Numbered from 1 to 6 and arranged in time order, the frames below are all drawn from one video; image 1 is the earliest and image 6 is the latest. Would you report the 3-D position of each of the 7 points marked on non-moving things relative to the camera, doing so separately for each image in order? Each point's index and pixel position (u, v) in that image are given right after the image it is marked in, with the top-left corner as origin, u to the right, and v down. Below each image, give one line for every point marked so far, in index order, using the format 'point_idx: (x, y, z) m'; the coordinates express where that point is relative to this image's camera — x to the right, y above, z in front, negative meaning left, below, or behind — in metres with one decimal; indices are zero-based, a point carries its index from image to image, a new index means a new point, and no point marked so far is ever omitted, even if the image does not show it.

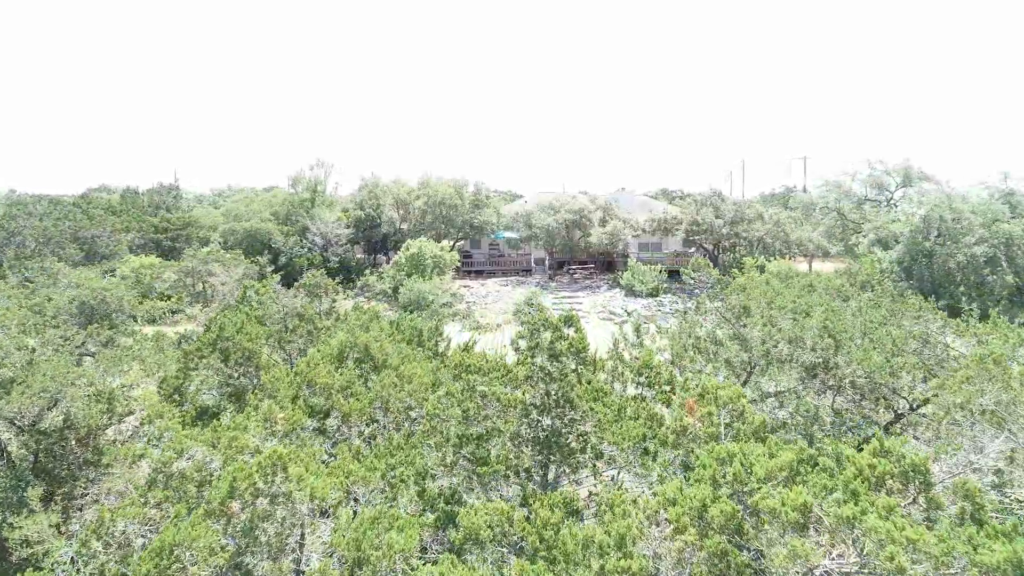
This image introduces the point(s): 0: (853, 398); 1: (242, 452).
0: (+5.9, -1.9, +7.7) m
1: (-3.6, -2.2, +5.9) m
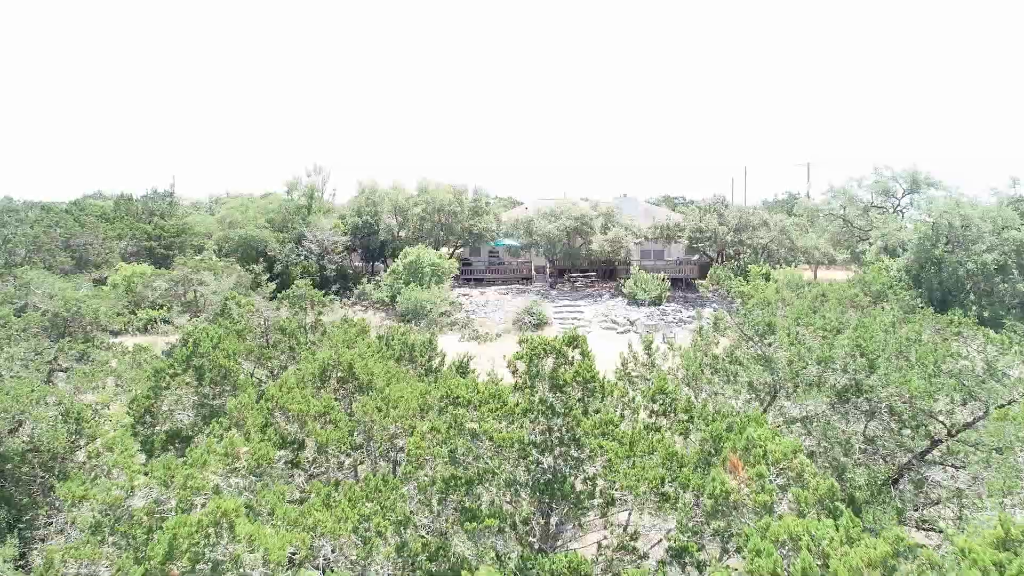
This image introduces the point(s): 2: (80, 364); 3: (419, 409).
0: (+5.9, -2.1, +7.0) m
1: (-3.7, -2.4, +5.2) m
2: (-11.7, -2.1, +12.0) m
3: (-1.4, -1.9, +6.8) m
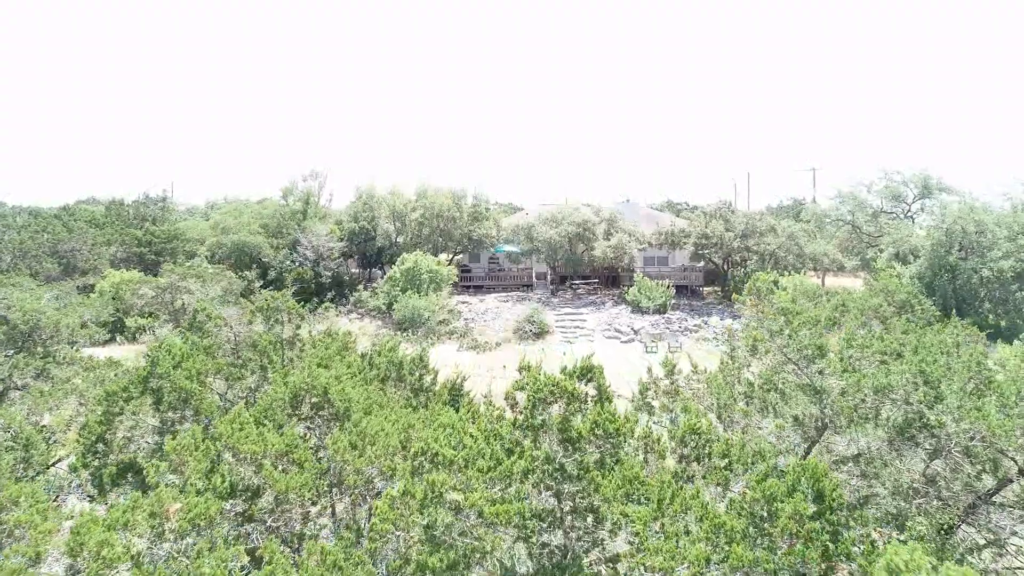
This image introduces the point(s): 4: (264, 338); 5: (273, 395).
0: (+5.8, -2.3, +5.9) m
1: (-3.7, -2.6, +4.1) m
2: (-11.7, -2.3, +11.0) m
3: (-1.5, -2.1, +5.8) m
4: (-5.2, -1.0, +9.3) m
5: (-3.9, -1.7, +7.2) m
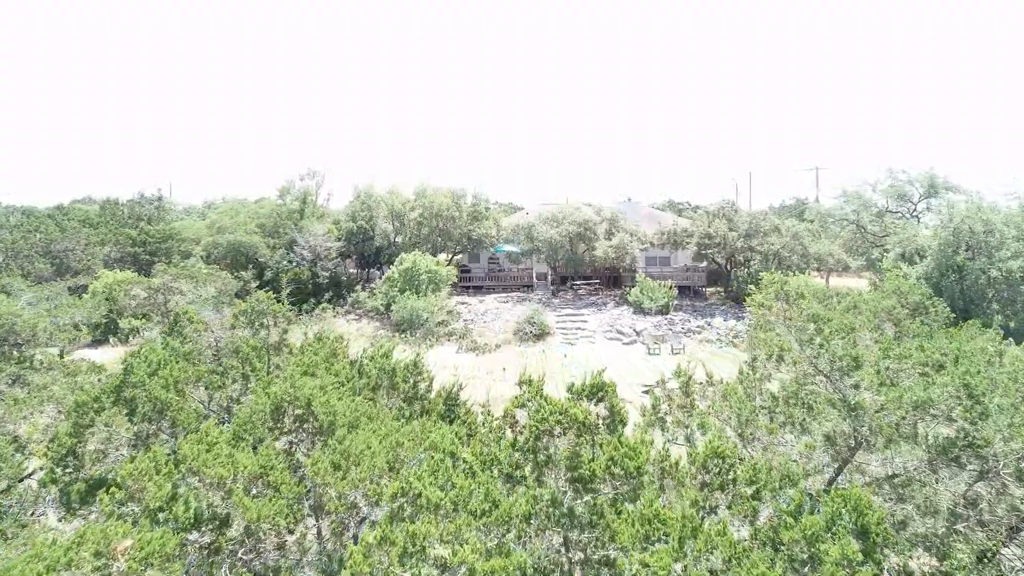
0: (+5.8, -2.3, +5.3) m
1: (-3.7, -2.6, +3.6) m
2: (-11.7, -2.4, +10.4) m
3: (-1.5, -2.1, +5.2) m
4: (-5.2, -1.1, +8.8) m
5: (-3.9, -1.8, +6.7) m
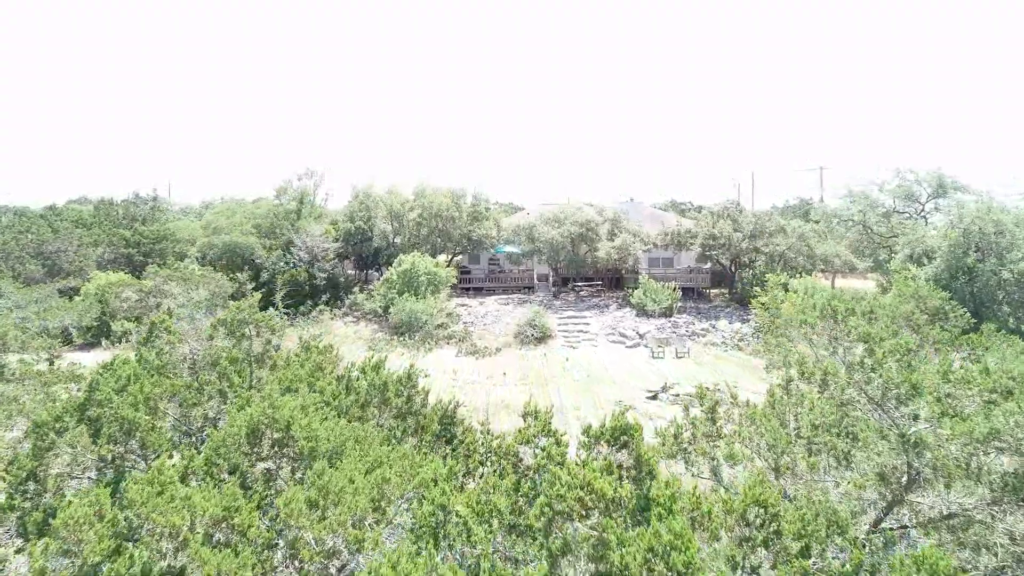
0: (+5.9, -2.5, +4.7) m
1: (-3.7, -2.7, +2.9) m
2: (-11.7, -2.5, +9.8) m
3: (-1.4, -2.3, +4.6) m
4: (-5.2, -1.2, +8.1) m
5: (-3.9, -1.9, +6.0) m
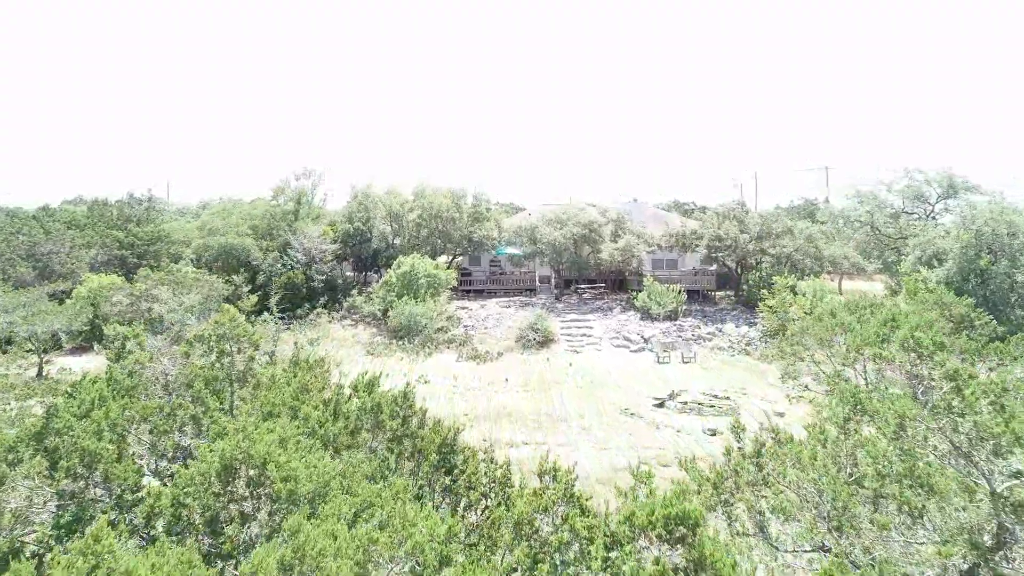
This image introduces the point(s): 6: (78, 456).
0: (+6.0, -2.7, +4.0) m
1: (-3.6, -3.0, +2.2) m
2: (-11.6, -2.7, +9.1) m
3: (-1.3, -2.5, +3.9) m
4: (-5.1, -1.4, +7.4) m
5: (-3.8, -2.1, +5.3) m
6: (-5.8, -2.3, +6.0) m
